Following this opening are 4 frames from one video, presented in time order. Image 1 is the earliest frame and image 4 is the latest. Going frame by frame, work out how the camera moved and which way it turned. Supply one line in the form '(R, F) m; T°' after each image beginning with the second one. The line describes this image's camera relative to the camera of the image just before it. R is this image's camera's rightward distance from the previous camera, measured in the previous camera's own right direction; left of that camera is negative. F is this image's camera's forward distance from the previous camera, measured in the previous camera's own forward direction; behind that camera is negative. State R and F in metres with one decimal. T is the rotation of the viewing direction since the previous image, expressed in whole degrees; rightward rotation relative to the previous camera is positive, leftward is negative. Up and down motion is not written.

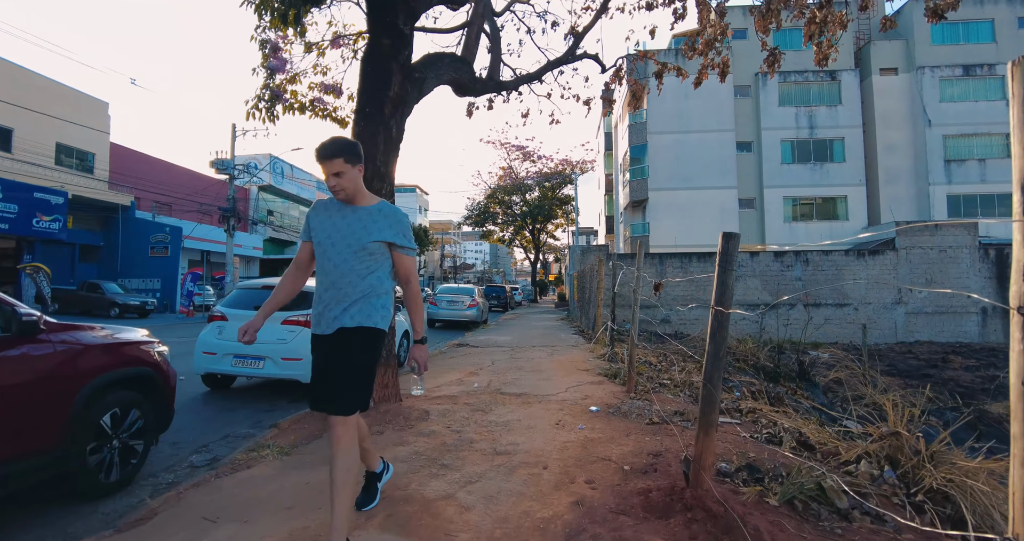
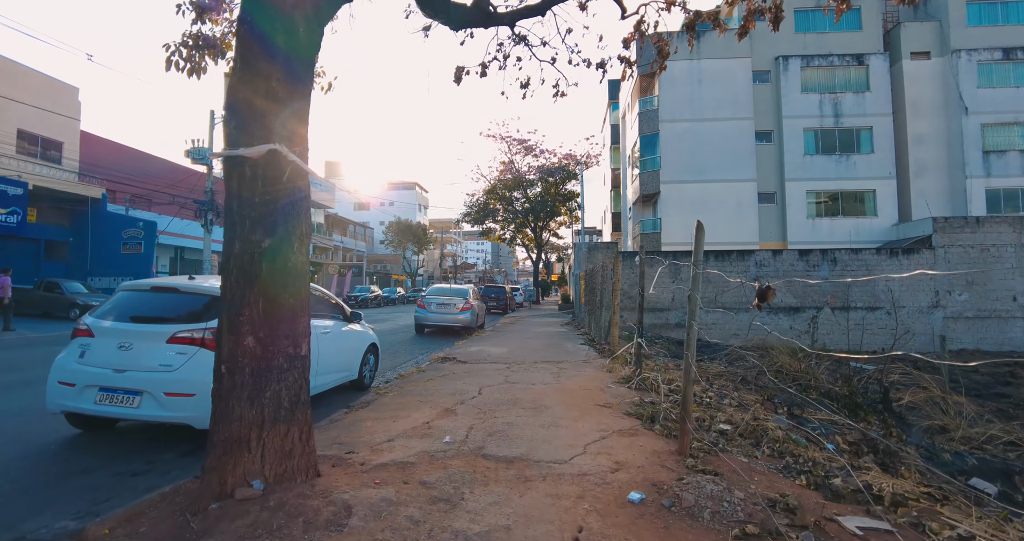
(+0.1, +1.8) m; 0°
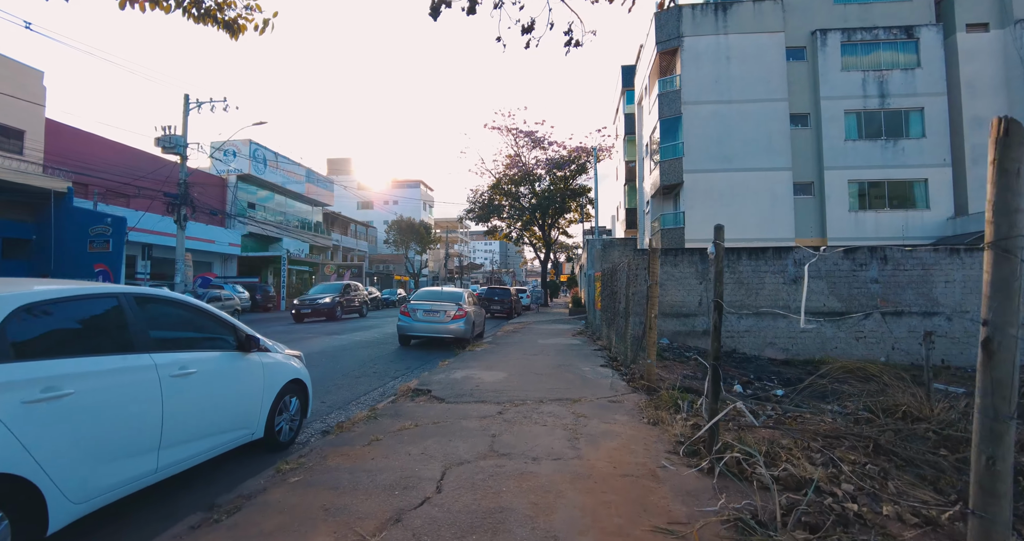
(+0.2, +2.3) m; -1°
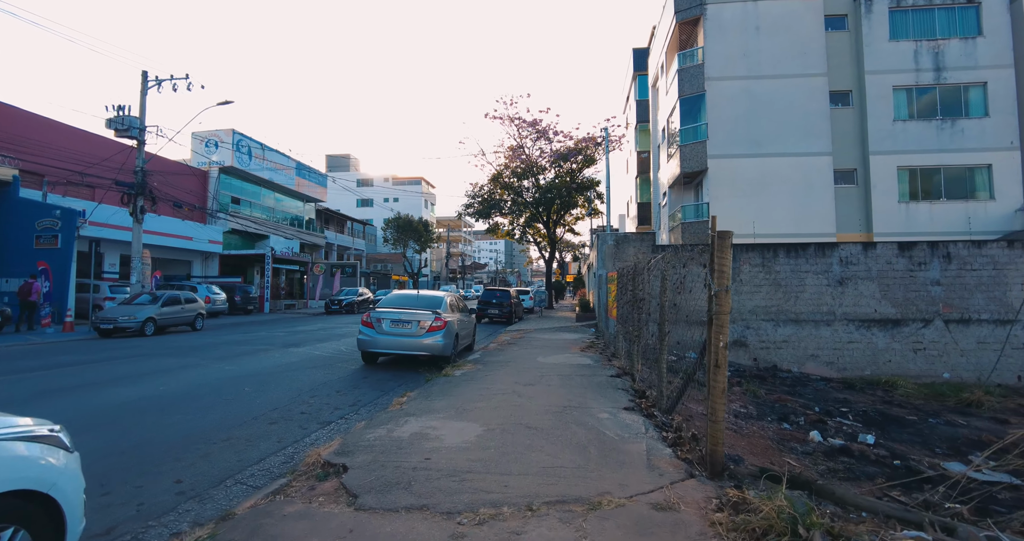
(+0.3, +2.4) m; -1°
